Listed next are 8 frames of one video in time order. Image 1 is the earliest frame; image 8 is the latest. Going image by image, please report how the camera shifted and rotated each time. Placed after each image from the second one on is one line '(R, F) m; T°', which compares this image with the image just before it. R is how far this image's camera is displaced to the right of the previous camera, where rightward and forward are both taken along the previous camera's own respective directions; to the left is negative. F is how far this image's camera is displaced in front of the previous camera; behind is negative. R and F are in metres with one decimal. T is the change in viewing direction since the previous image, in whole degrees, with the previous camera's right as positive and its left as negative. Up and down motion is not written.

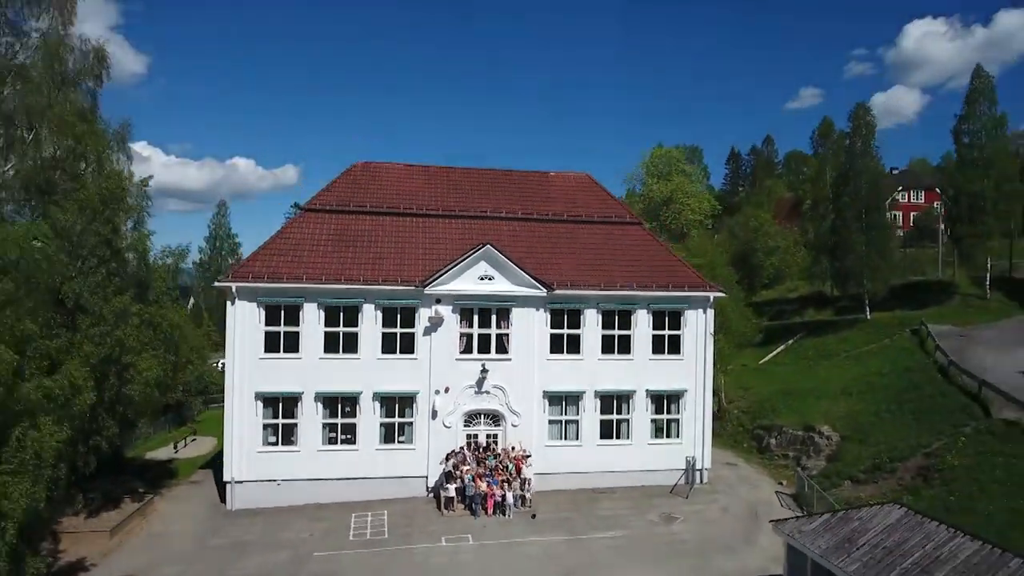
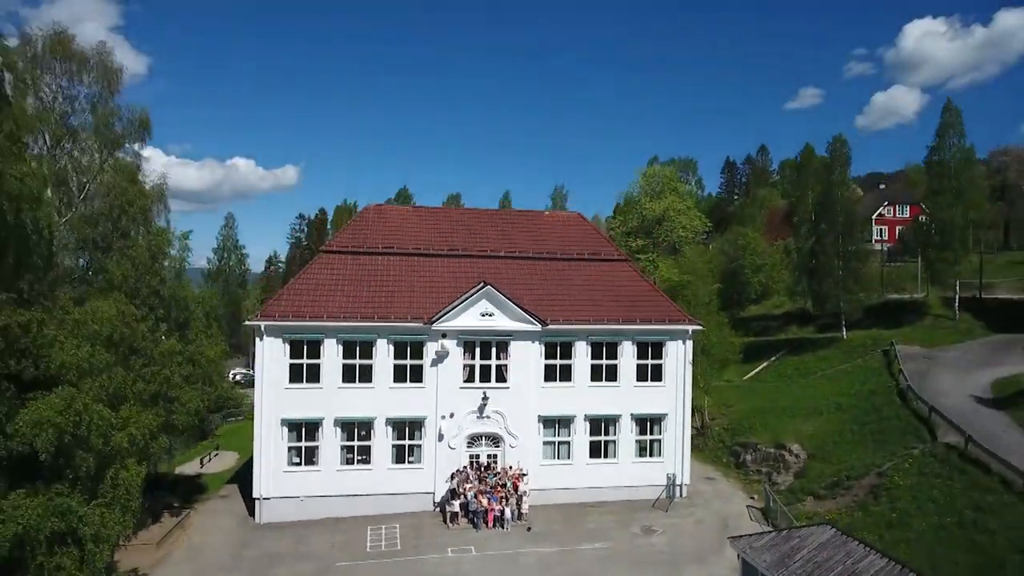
(+0.1, -2.4) m; 0°
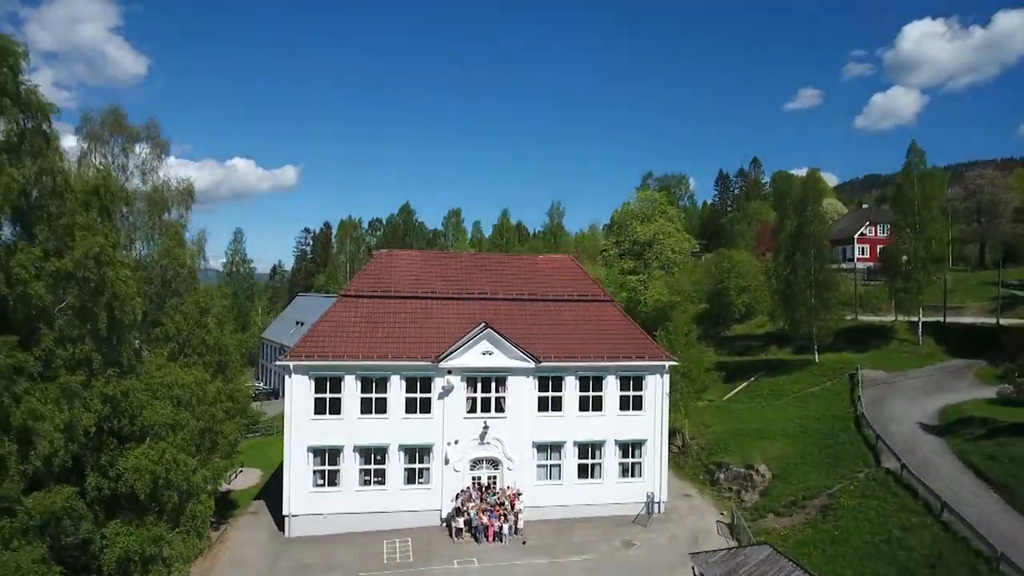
(+0.1, -3.2) m; 0°
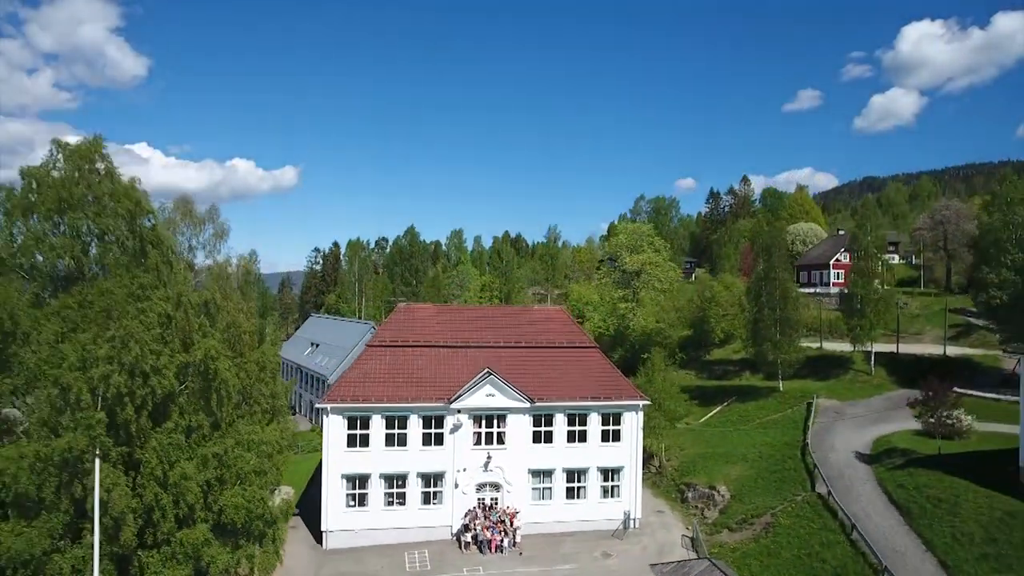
(0.0, -5.3) m; 0°
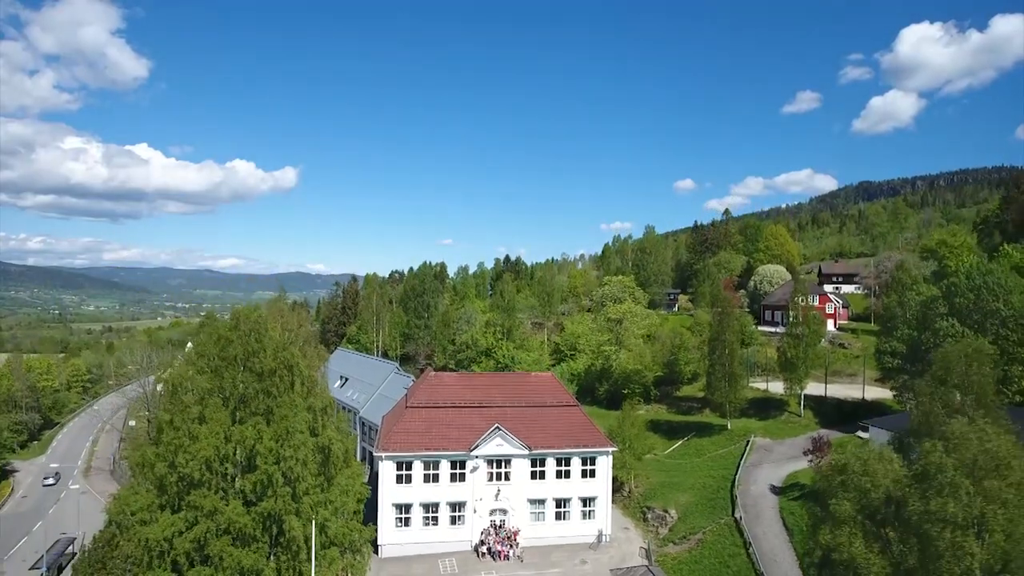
(-0.2, -11.6) m; 0°
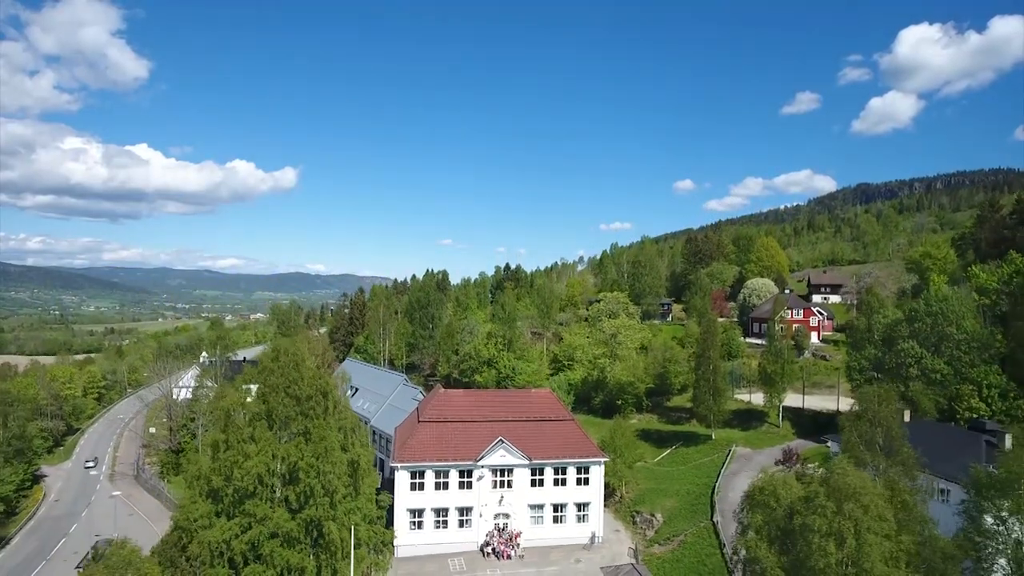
(-0.2, -5.0) m; 0°
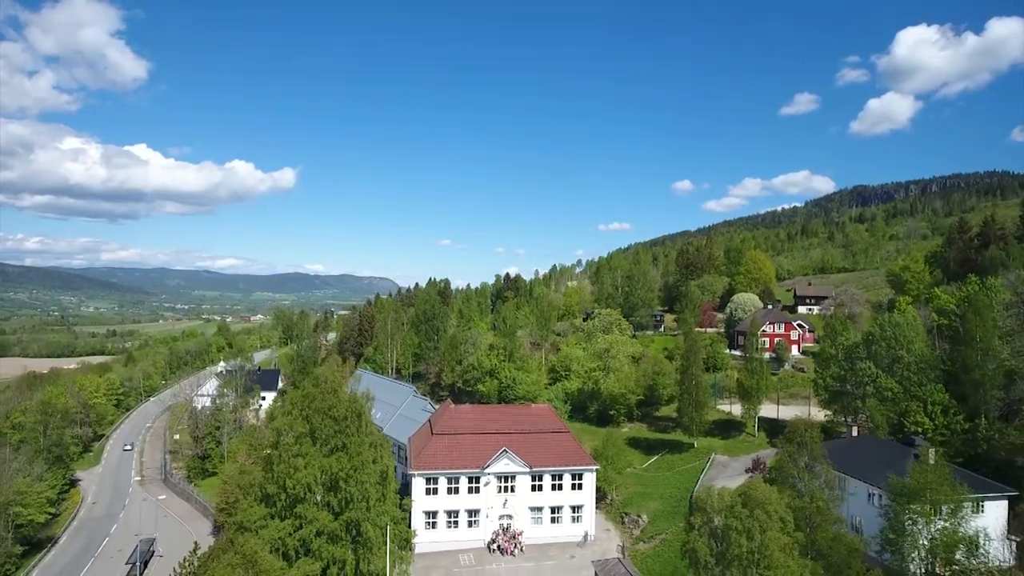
(-0.3, -6.7) m; 0°
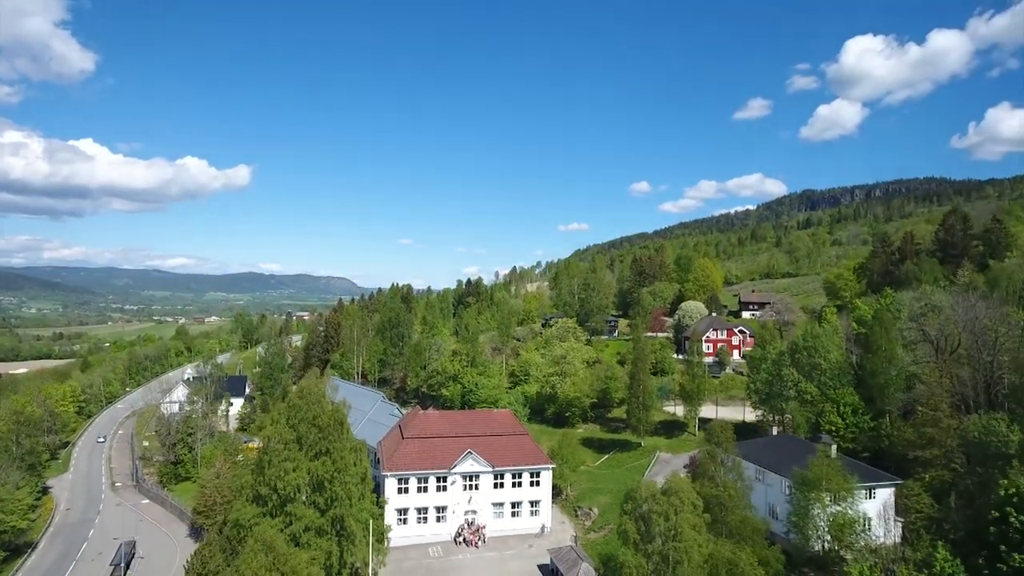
(-0.4, -5.8) m; +3°
